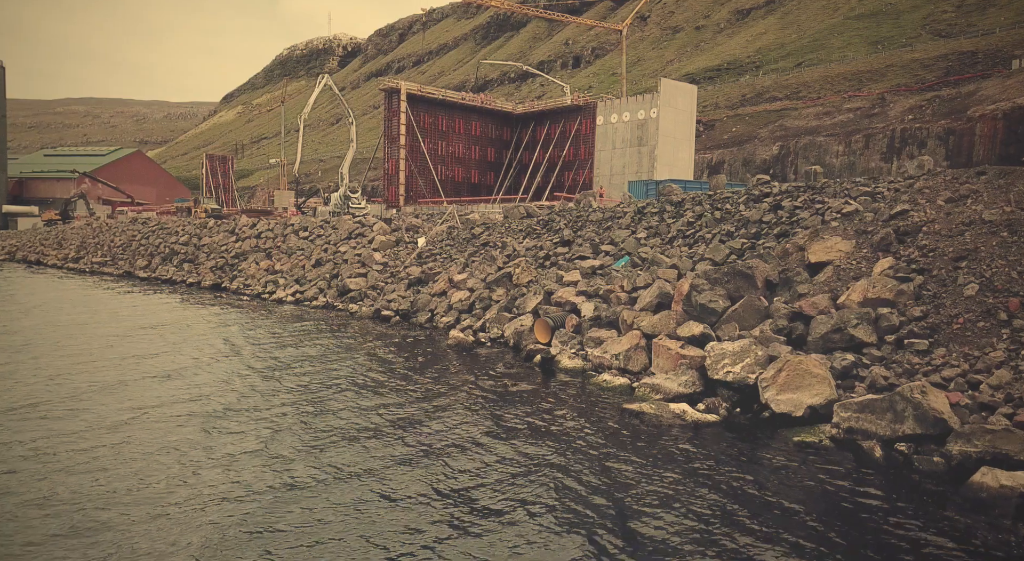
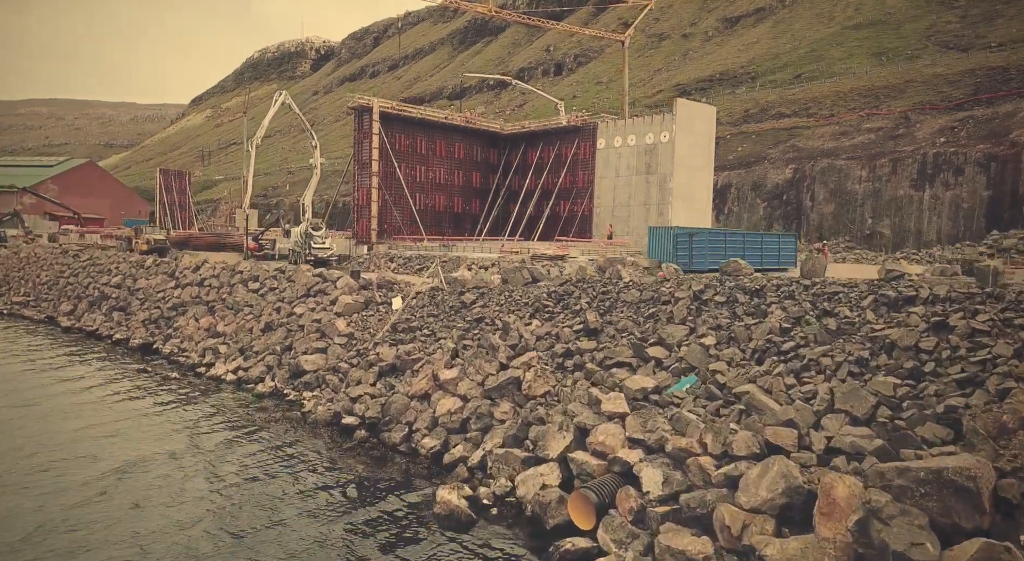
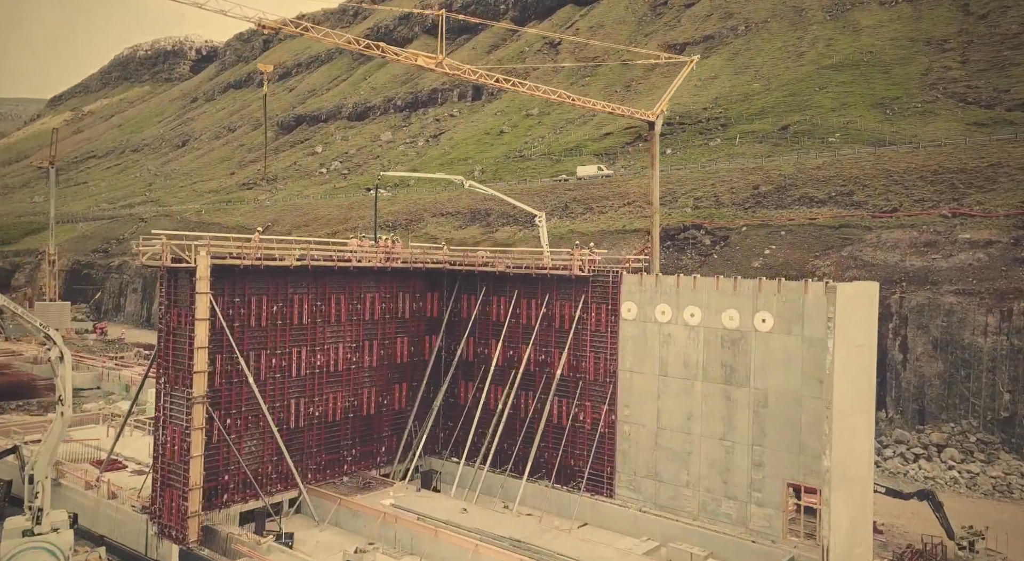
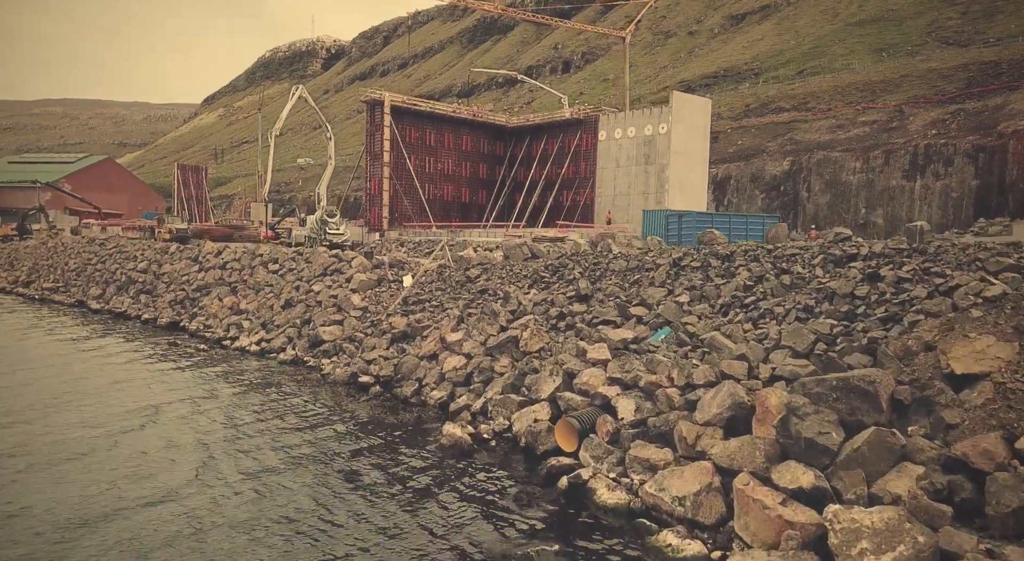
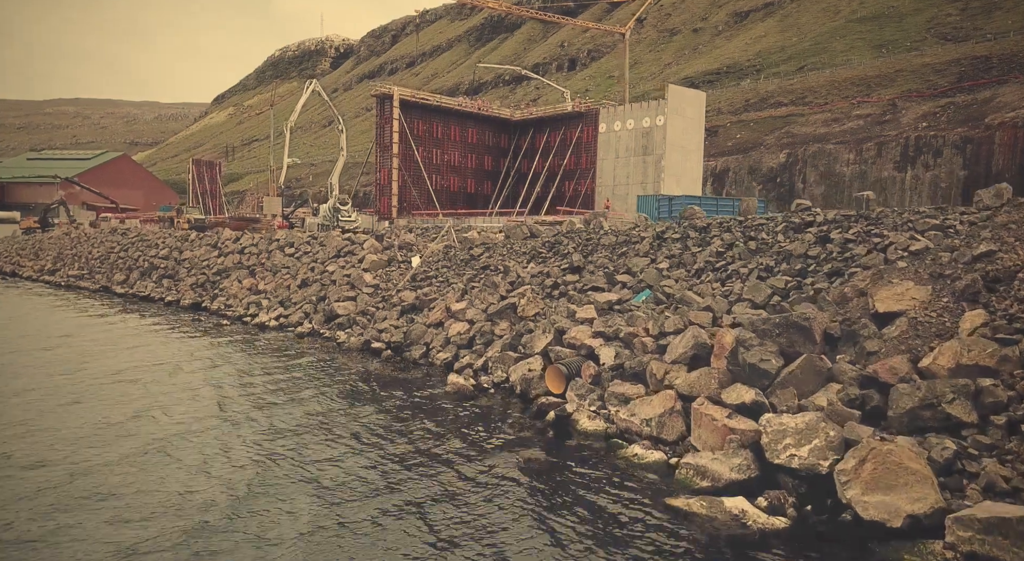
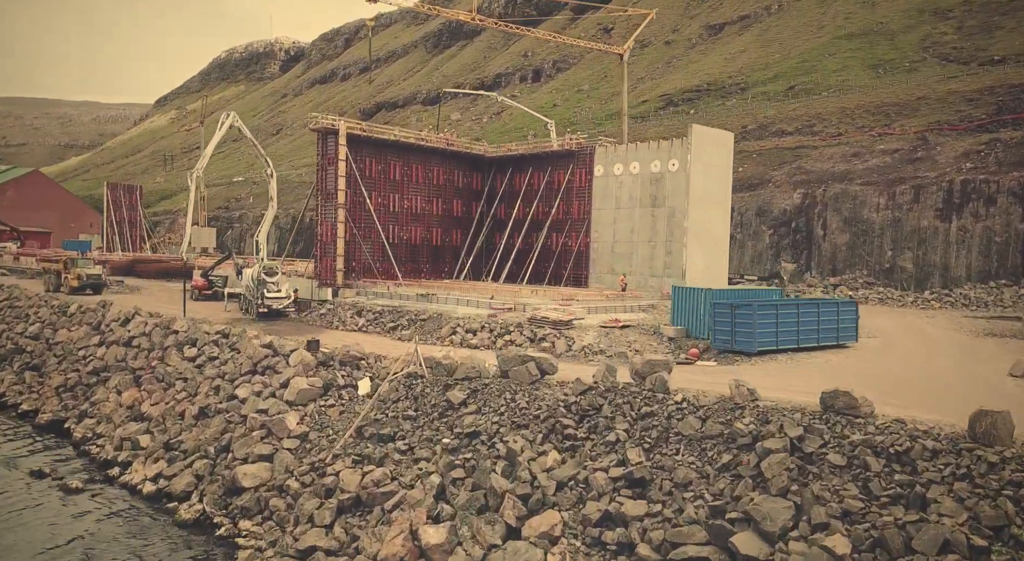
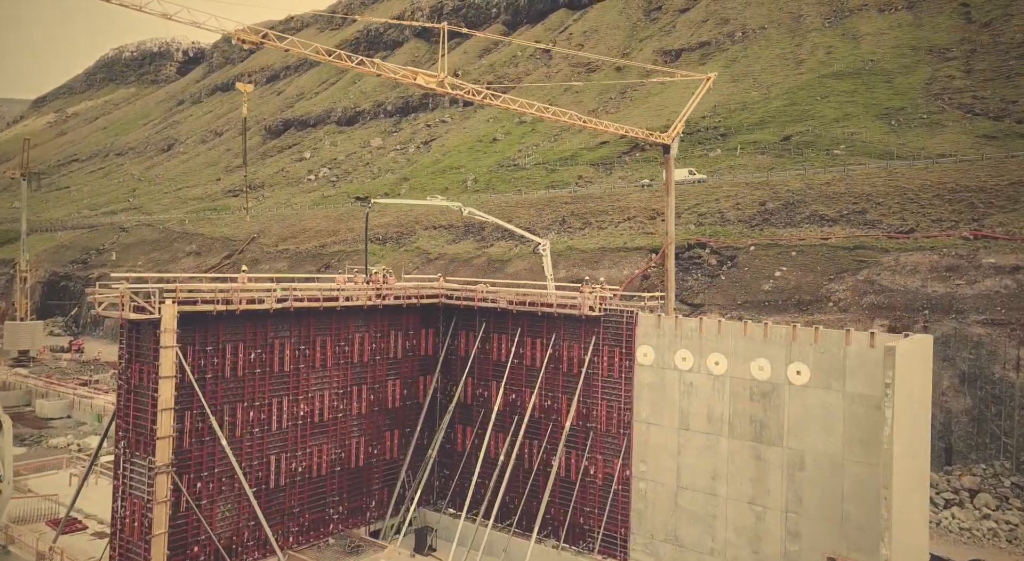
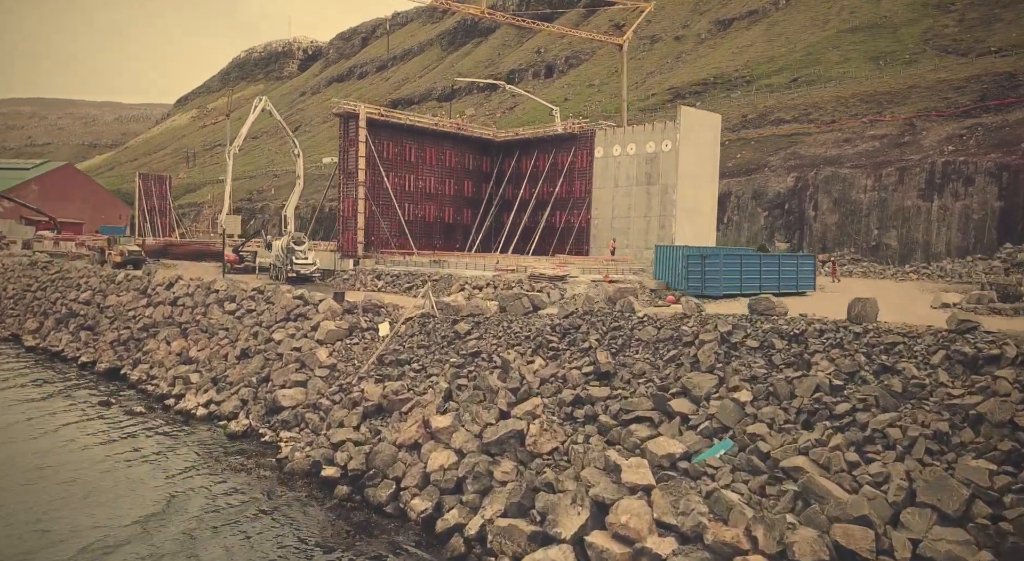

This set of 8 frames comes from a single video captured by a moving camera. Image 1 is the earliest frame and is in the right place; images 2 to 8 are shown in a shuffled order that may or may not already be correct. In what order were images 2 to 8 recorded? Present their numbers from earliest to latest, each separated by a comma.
5, 4, 2, 8, 6, 3, 7
